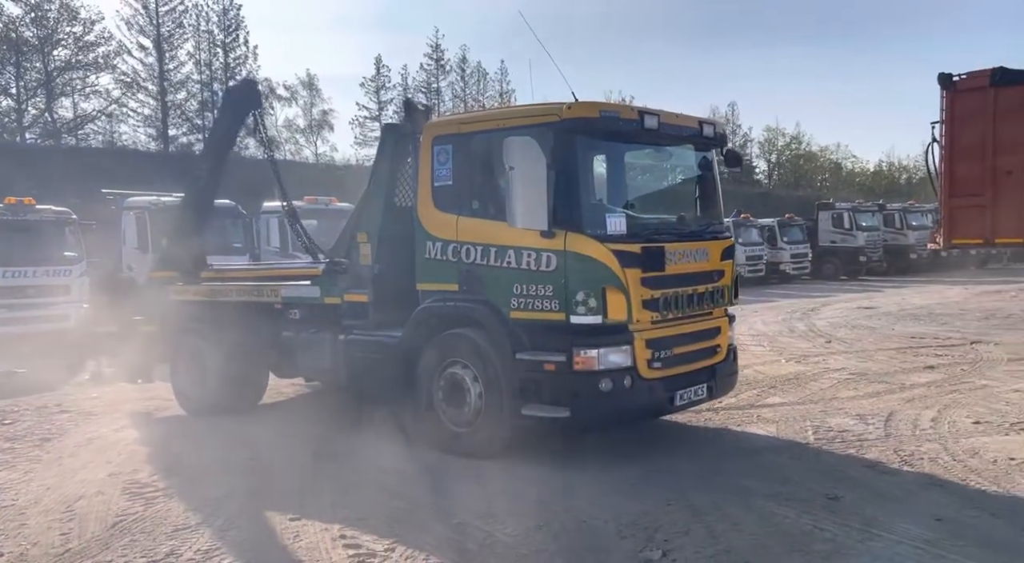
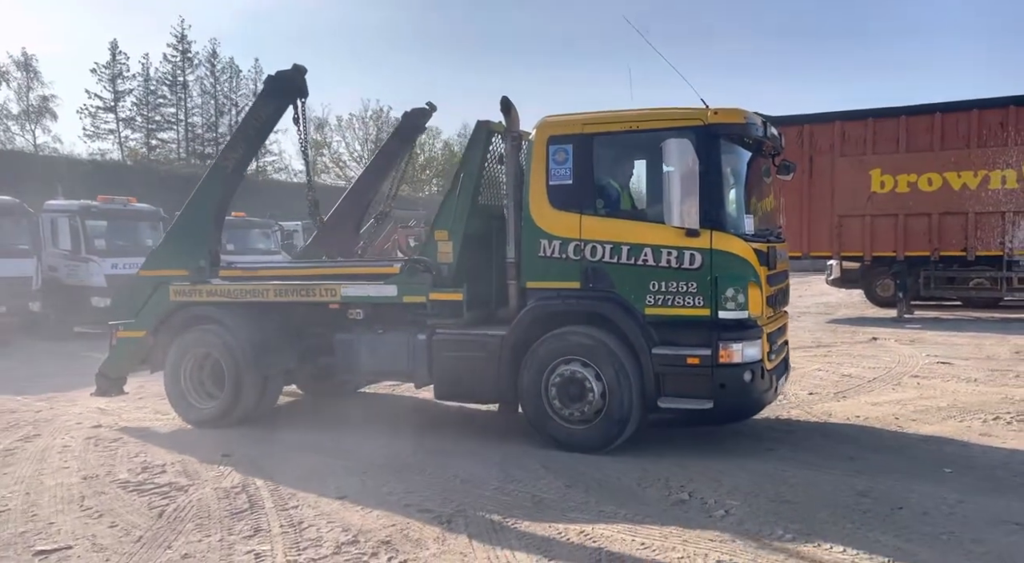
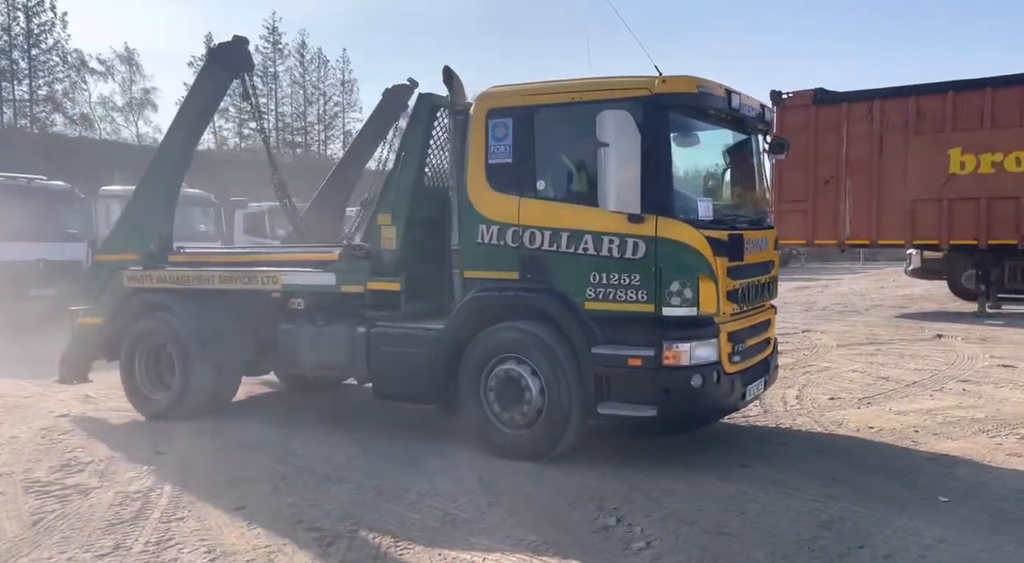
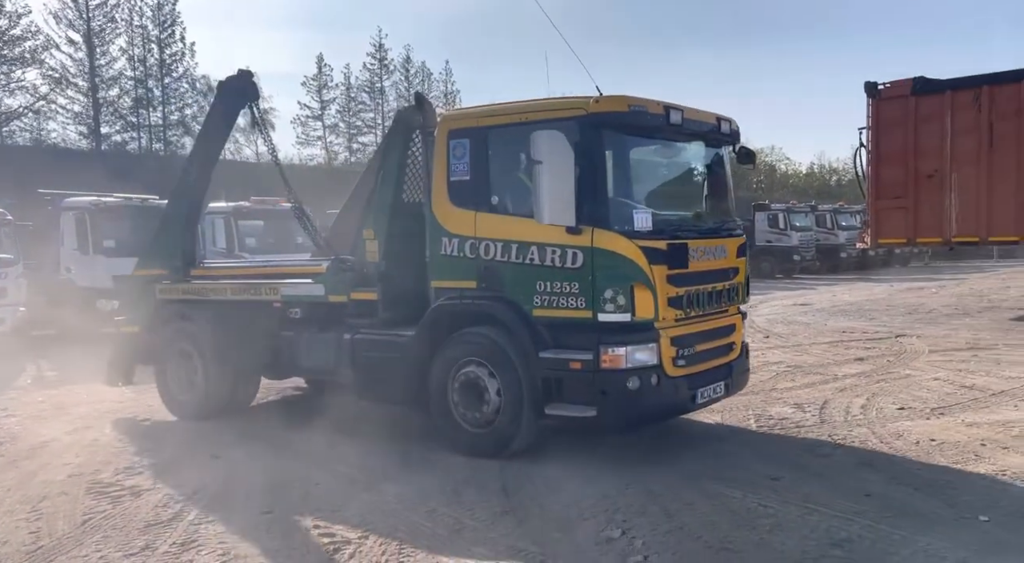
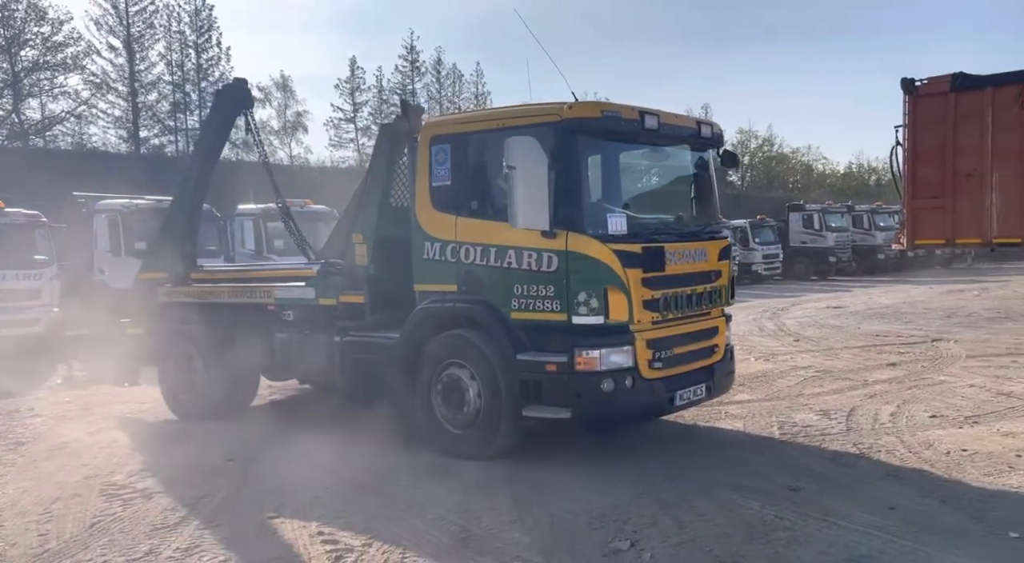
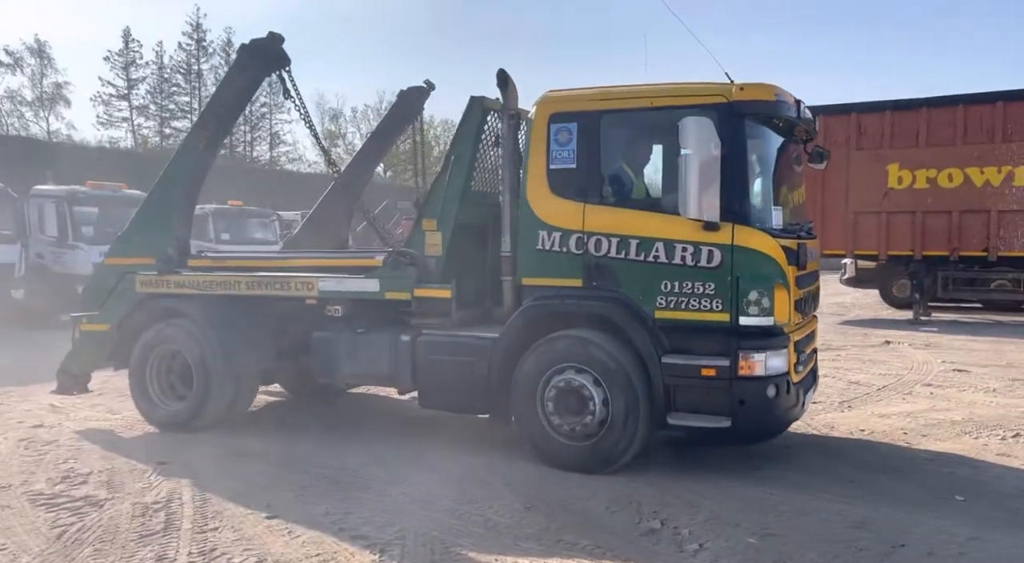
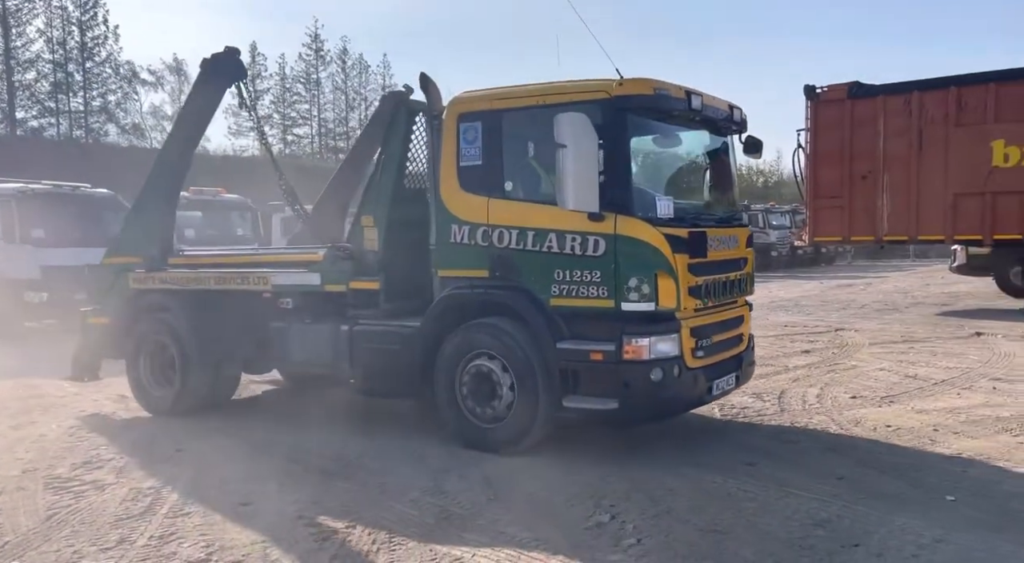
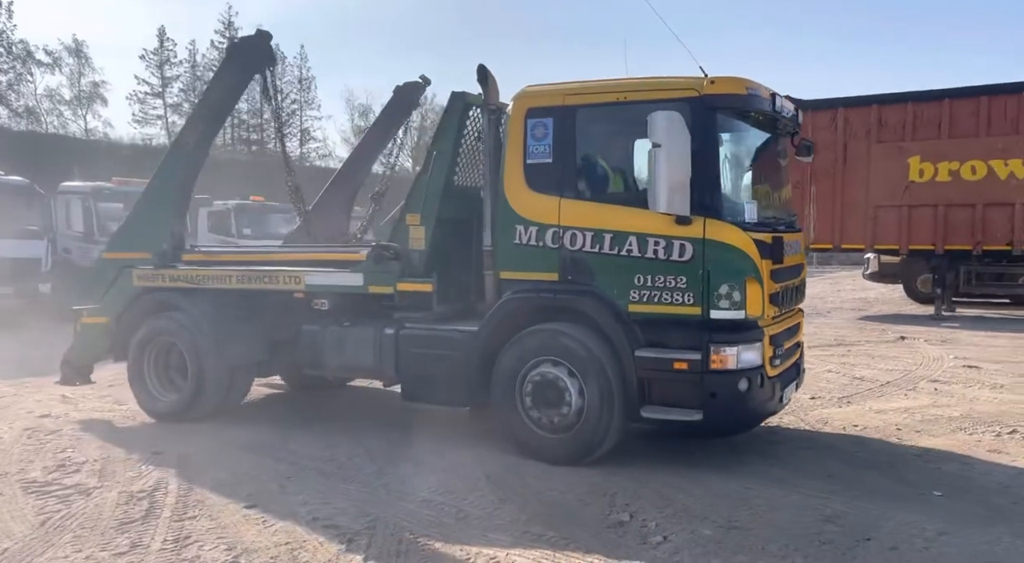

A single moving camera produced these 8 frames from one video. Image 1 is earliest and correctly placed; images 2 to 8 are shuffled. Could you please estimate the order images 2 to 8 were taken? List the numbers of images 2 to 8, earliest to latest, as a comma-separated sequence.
5, 4, 7, 3, 8, 6, 2
